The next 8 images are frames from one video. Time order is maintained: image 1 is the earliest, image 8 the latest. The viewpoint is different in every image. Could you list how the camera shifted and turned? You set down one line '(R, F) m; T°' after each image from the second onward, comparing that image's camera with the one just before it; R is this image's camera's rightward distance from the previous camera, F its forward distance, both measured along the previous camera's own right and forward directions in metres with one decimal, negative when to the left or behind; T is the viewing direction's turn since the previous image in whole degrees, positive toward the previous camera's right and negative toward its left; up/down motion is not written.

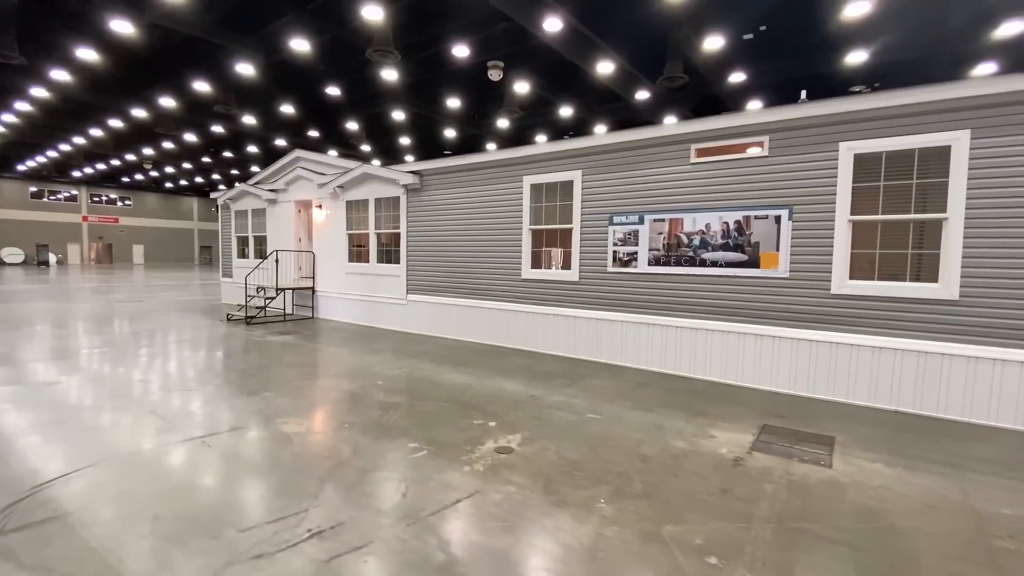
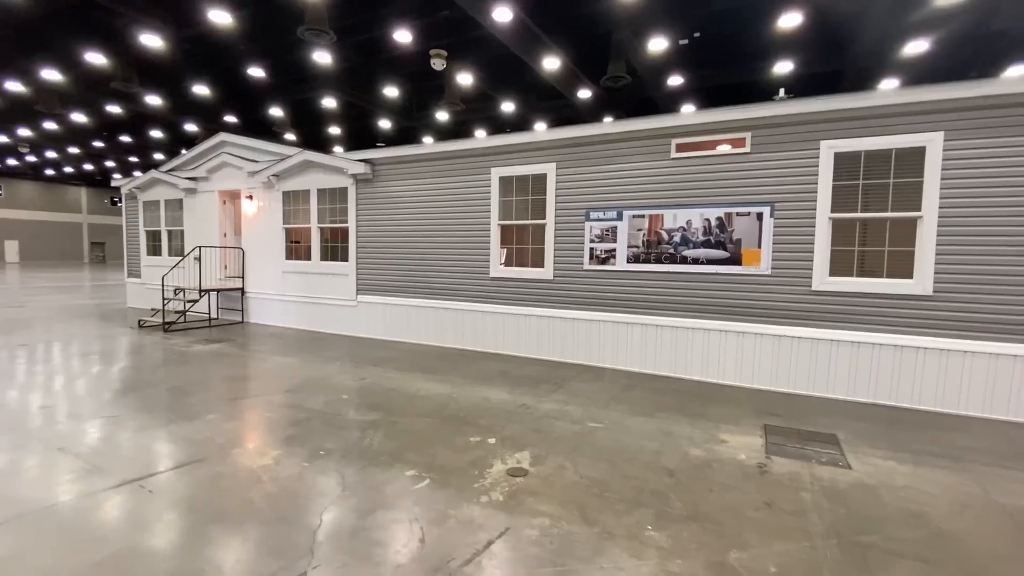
(-0.6, +0.5) m; +8°
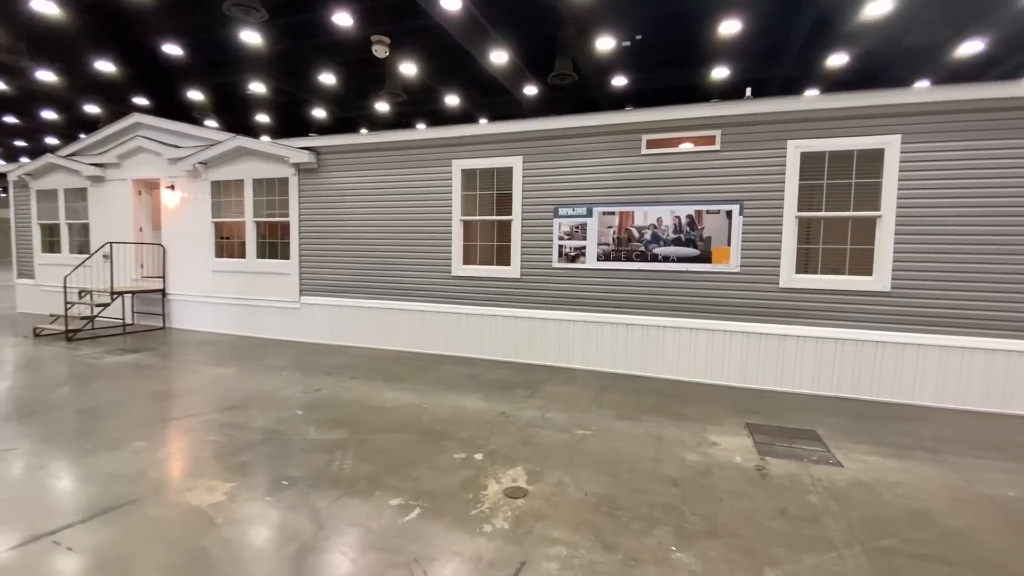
(-0.4, +0.4) m; +7°
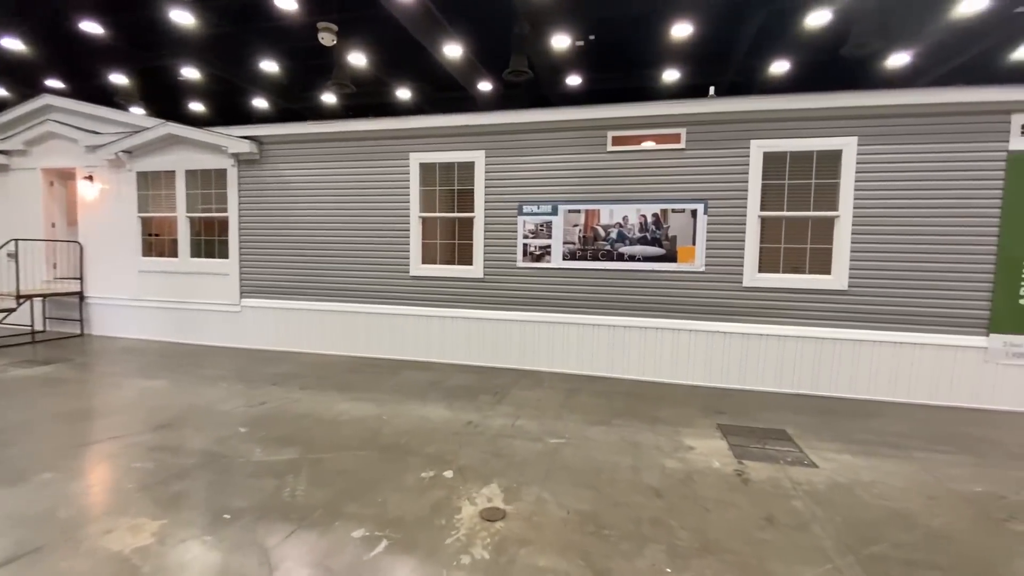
(-0.1, +0.3) m; +6°
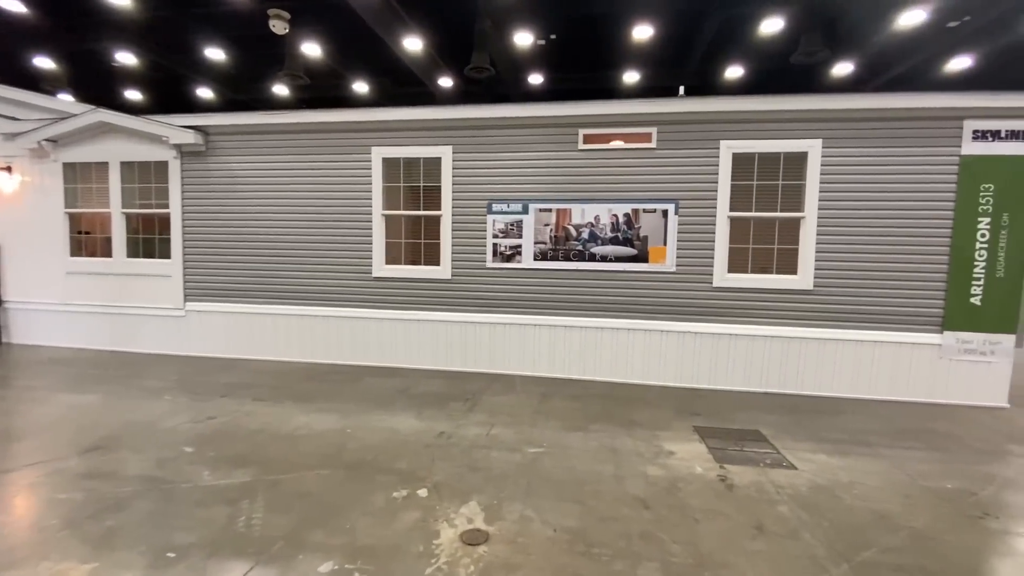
(-0.1, +0.2) m; +5°
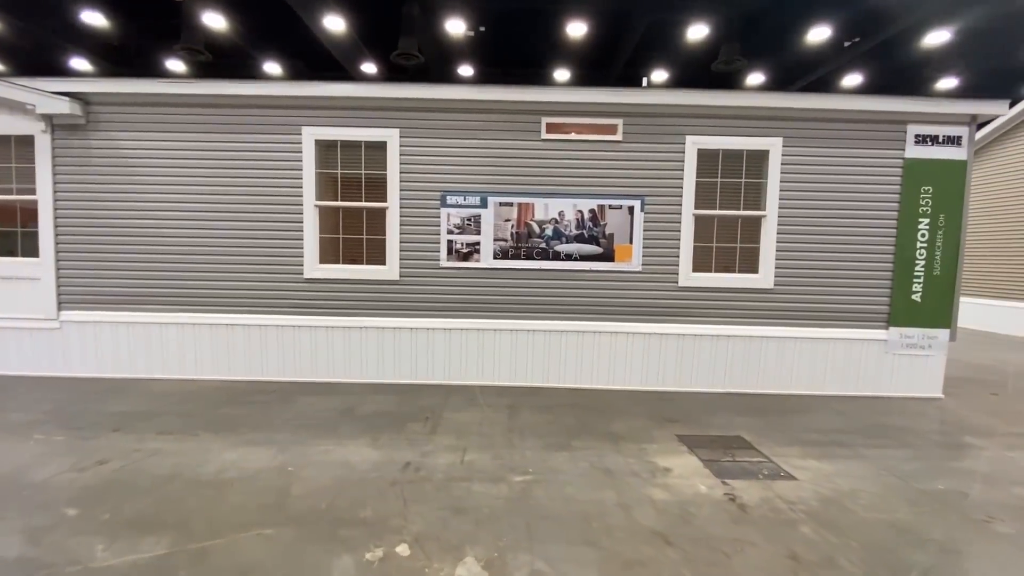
(-0.4, +0.6) m; +9°
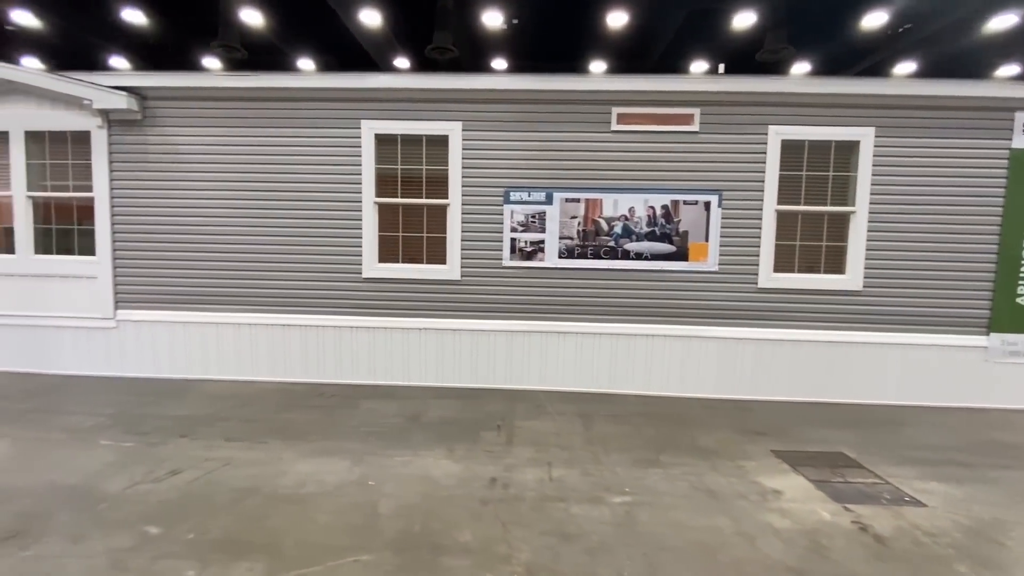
(-0.5, +0.3) m; -2°
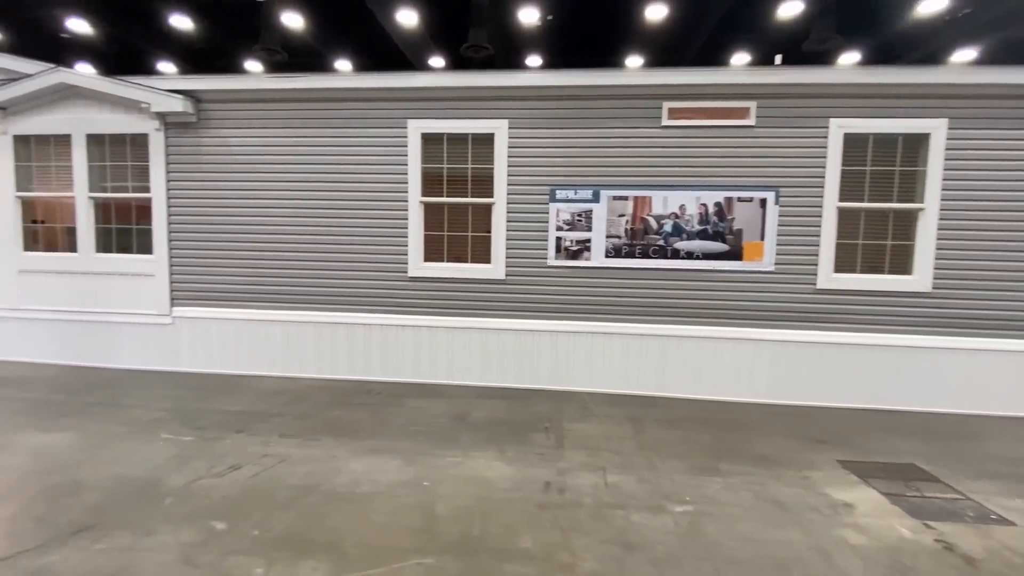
(-0.2, +0.1) m; -3°
